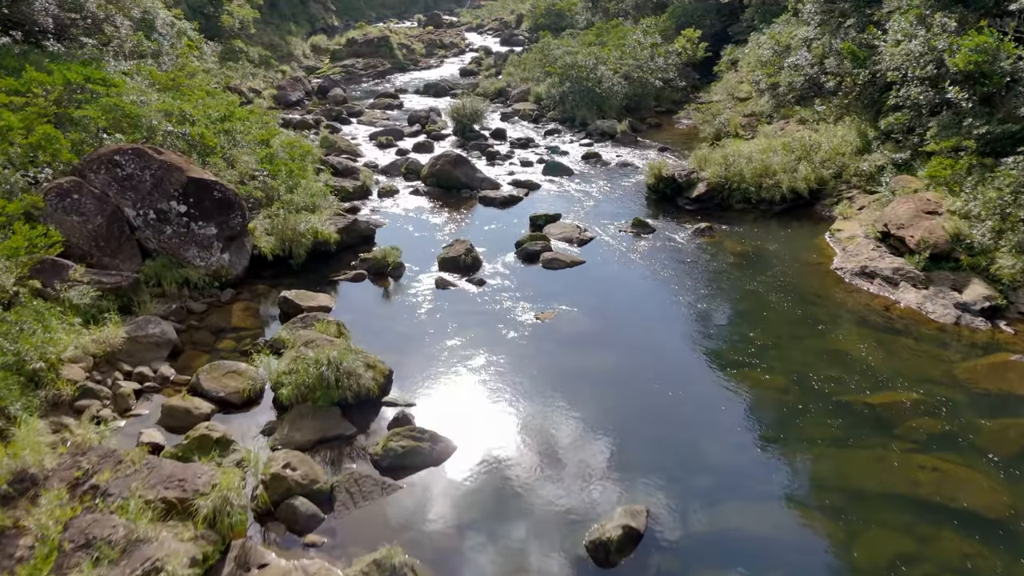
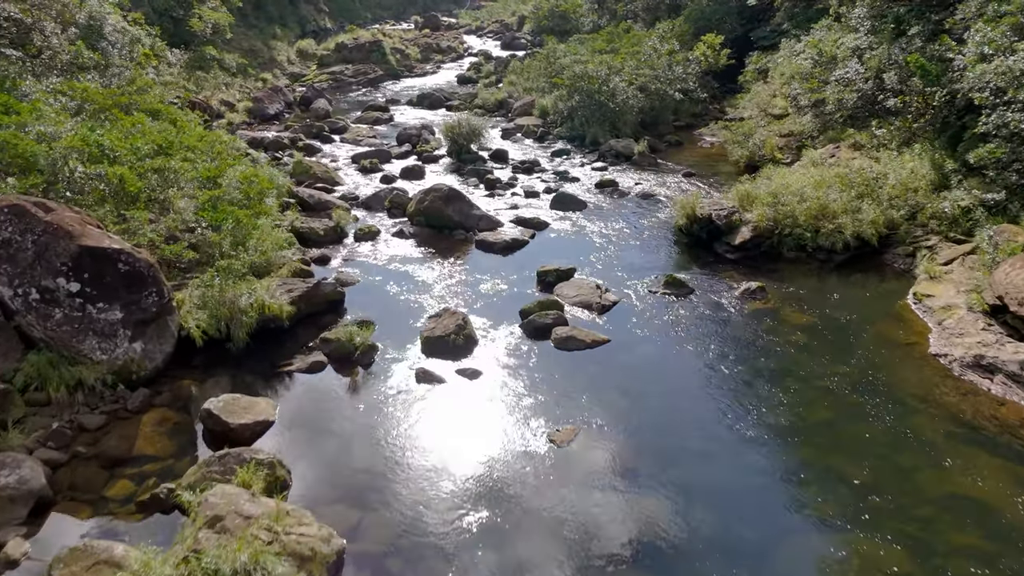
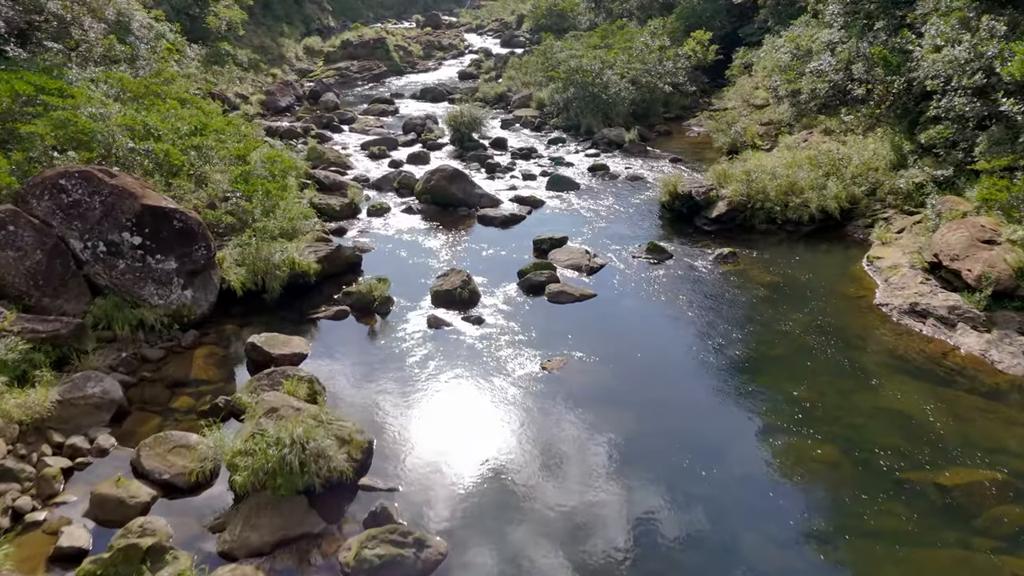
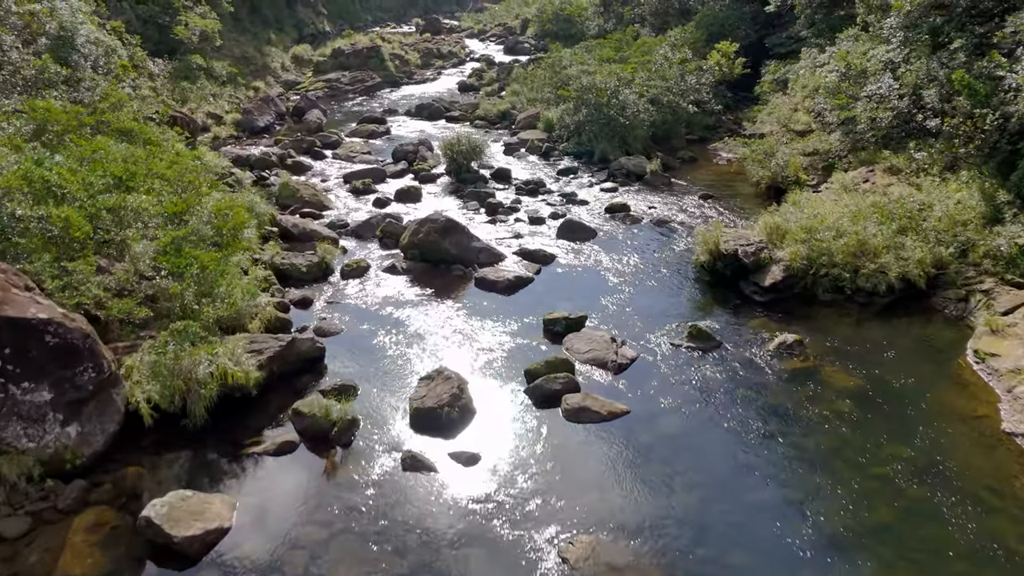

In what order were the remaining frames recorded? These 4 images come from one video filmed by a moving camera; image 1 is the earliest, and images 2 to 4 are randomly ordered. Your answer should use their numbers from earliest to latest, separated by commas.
3, 2, 4
